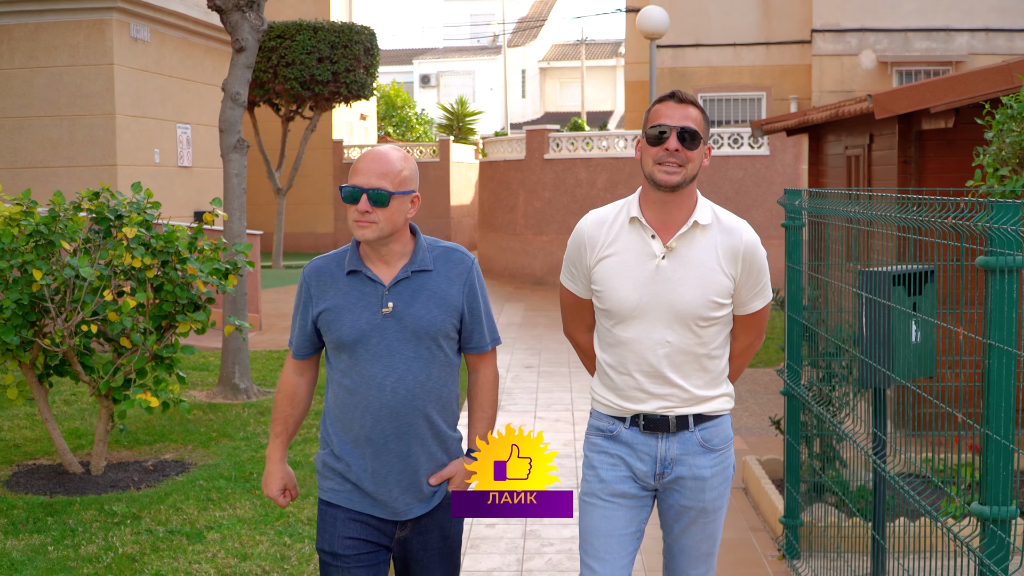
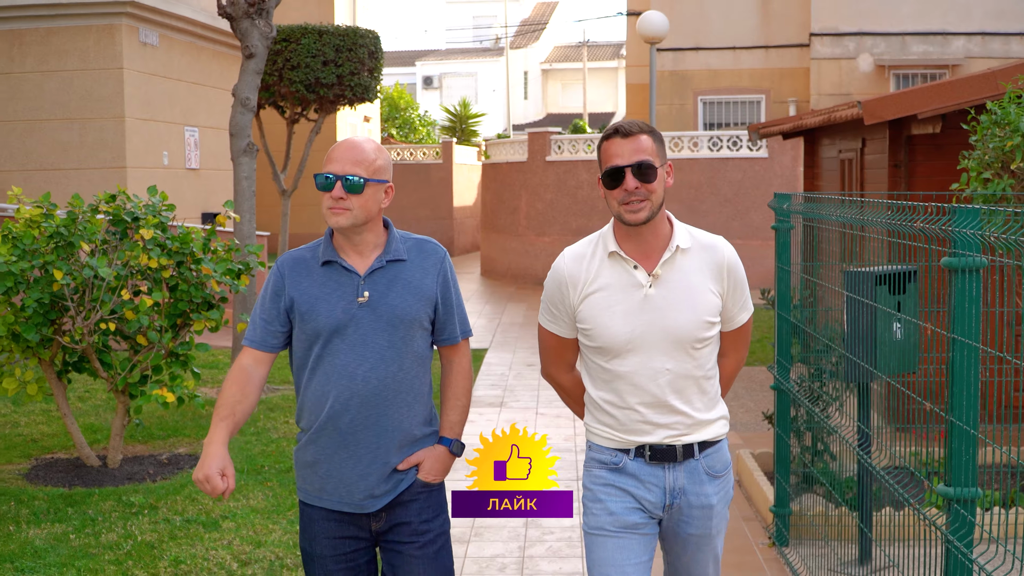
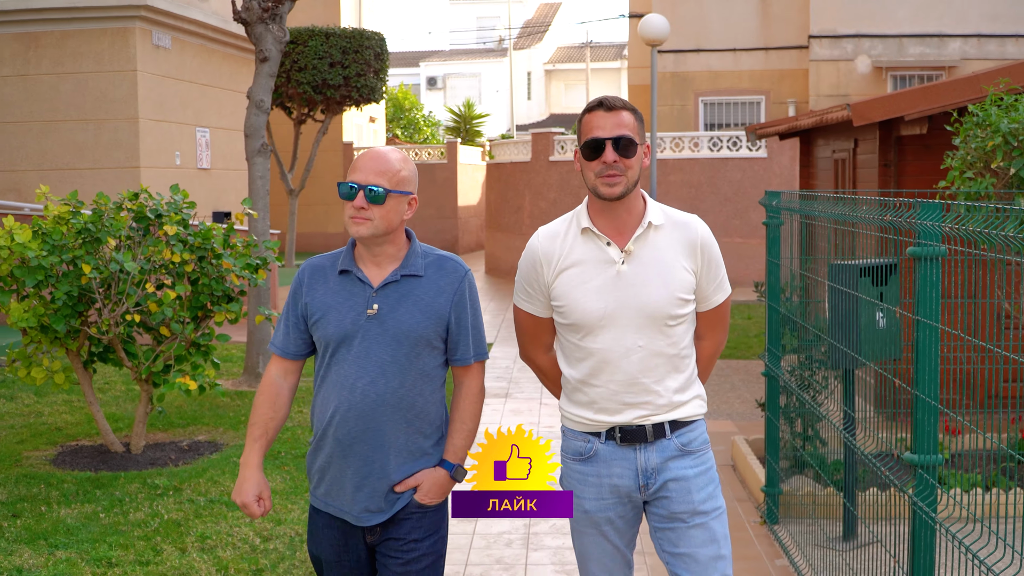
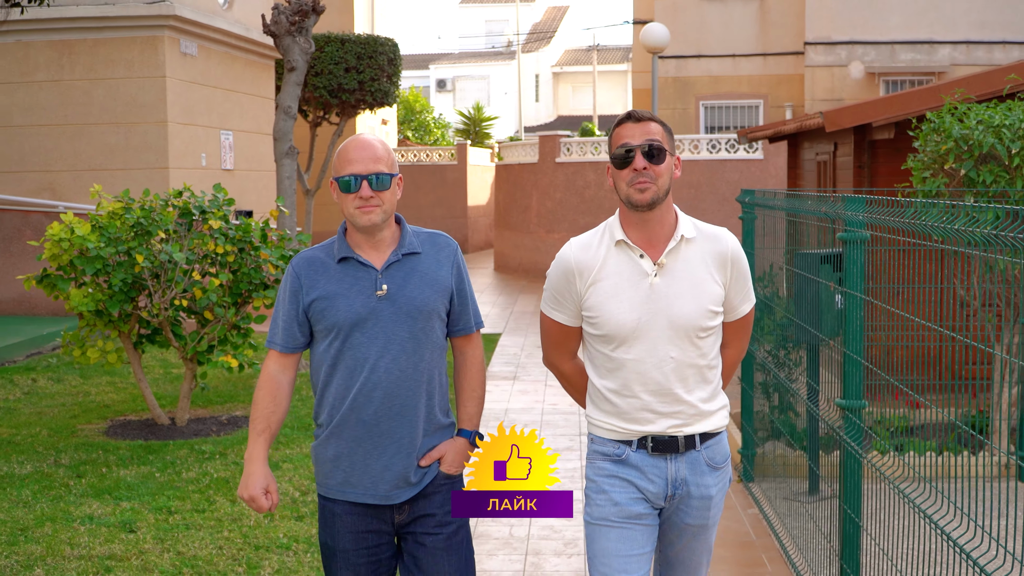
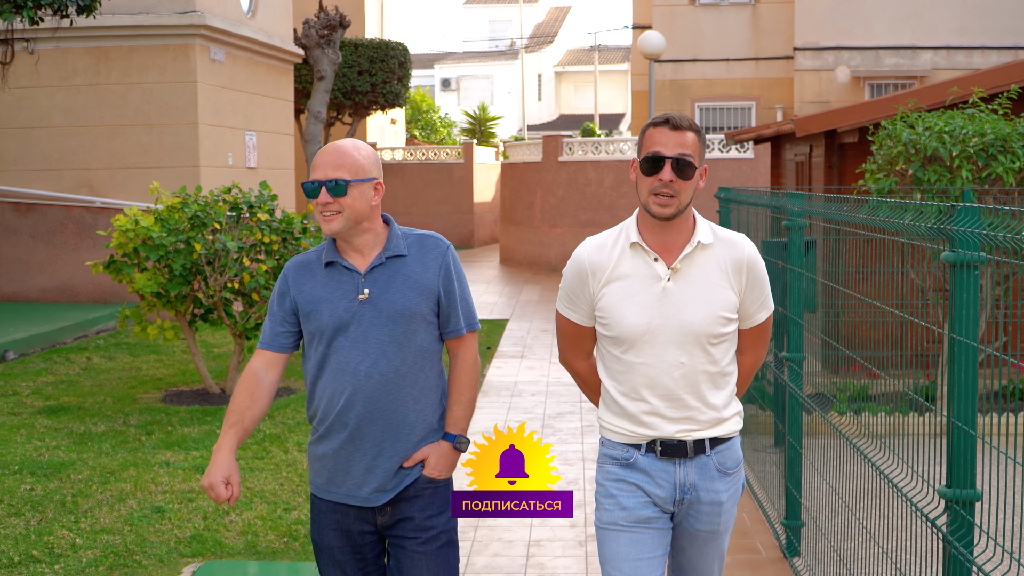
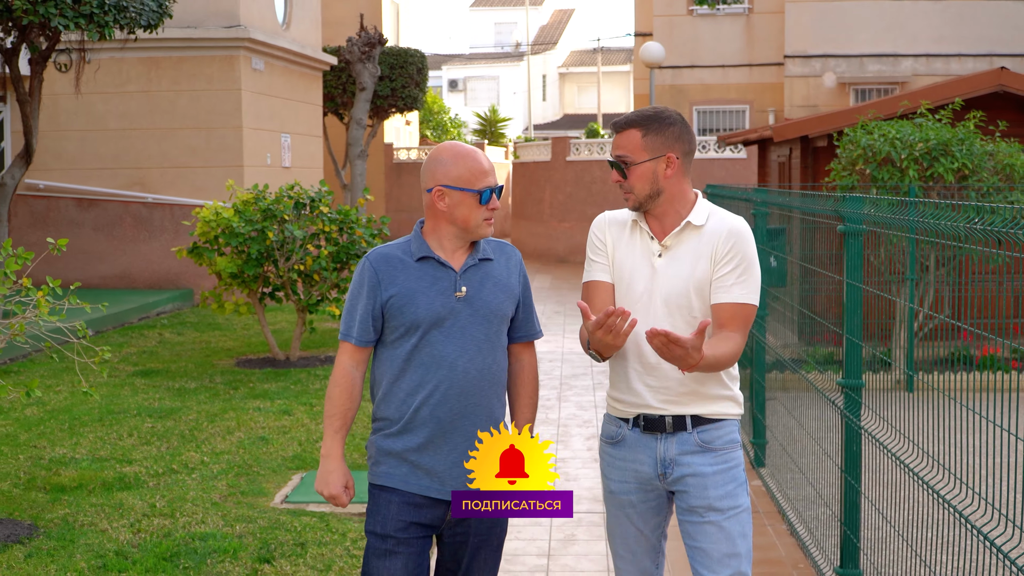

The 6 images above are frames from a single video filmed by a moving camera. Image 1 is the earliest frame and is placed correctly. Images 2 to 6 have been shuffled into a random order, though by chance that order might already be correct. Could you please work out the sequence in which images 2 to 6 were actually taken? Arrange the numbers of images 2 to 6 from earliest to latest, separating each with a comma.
2, 3, 4, 5, 6
